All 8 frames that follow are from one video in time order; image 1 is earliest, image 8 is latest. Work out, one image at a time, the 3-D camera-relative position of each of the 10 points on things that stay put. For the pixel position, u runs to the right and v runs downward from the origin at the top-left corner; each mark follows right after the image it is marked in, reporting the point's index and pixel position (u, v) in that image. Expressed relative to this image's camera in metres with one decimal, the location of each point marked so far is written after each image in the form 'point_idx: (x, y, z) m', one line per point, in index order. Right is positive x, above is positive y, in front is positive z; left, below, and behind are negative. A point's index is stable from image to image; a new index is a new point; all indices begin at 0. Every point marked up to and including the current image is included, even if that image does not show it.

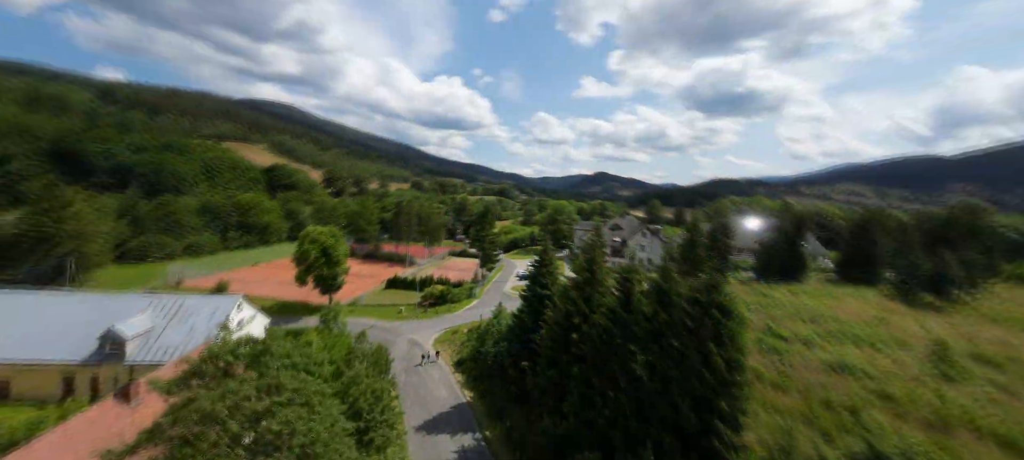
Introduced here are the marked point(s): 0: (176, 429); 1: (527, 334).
0: (-5.5, -3.3, +5.8) m
1: (+0.7, -5.1, +16.3) m
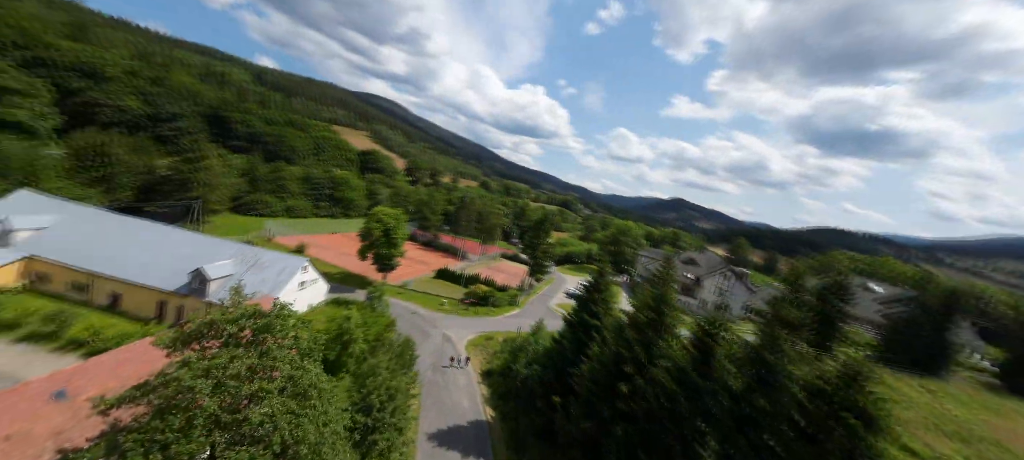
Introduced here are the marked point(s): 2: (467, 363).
0: (-5.4, -2.6, +5.4) m
1: (+2.3, -5.7, +14.5) m
2: (-2.5, -7.3, +19.3) m
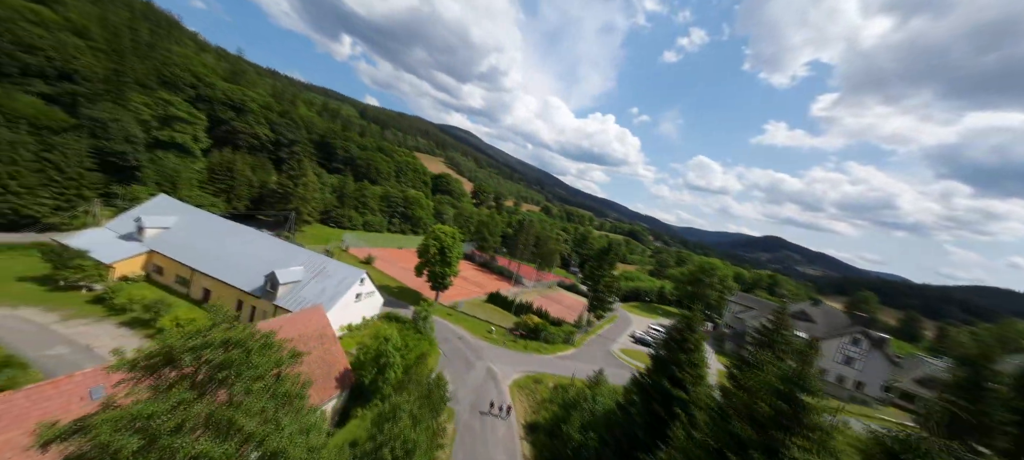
0: (-5.1, -2.5, +4.1) m
1: (+4.0, -6.8, +11.2) m
2: (+0.1, -8.5, +16.8) m
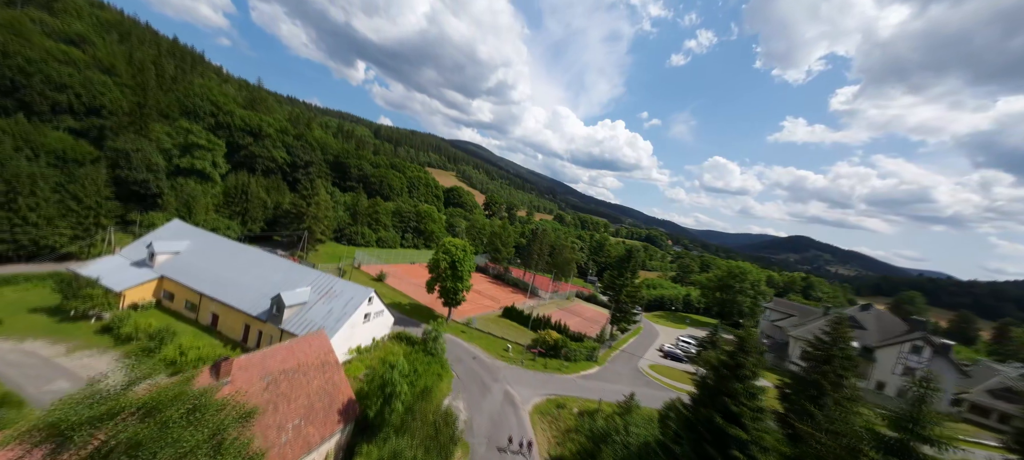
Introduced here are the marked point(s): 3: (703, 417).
0: (-5.0, -2.7, +2.8) m
1: (+4.6, -6.9, +9.3) m
2: (+1.1, -9.0, +15.0) m
3: (+5.7, -5.7, +10.5) m
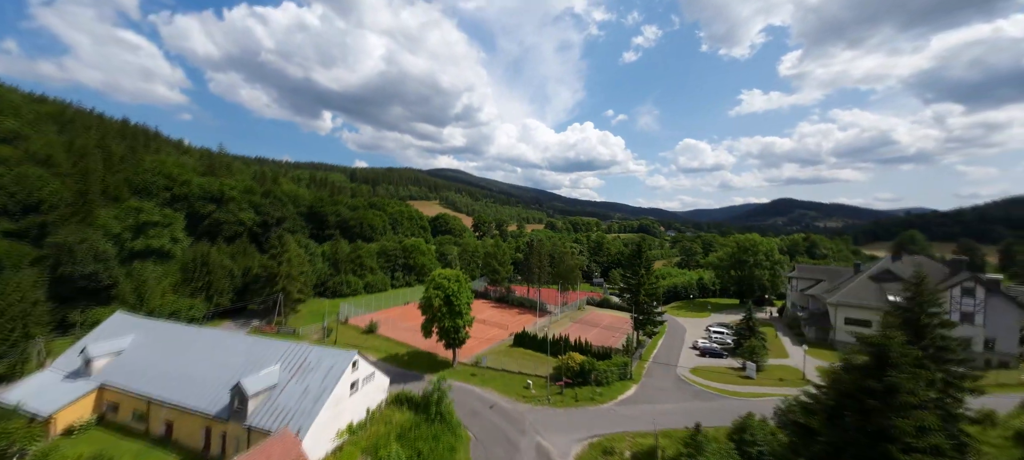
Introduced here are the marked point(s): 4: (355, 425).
0: (-4.3, -3.7, -0.8) m
1: (+5.8, -6.2, +5.8) m
2: (+2.6, -9.2, +11.3) m
3: (+6.7, -4.9, +7.0) m
4: (-7.7, -9.7, +17.3) m
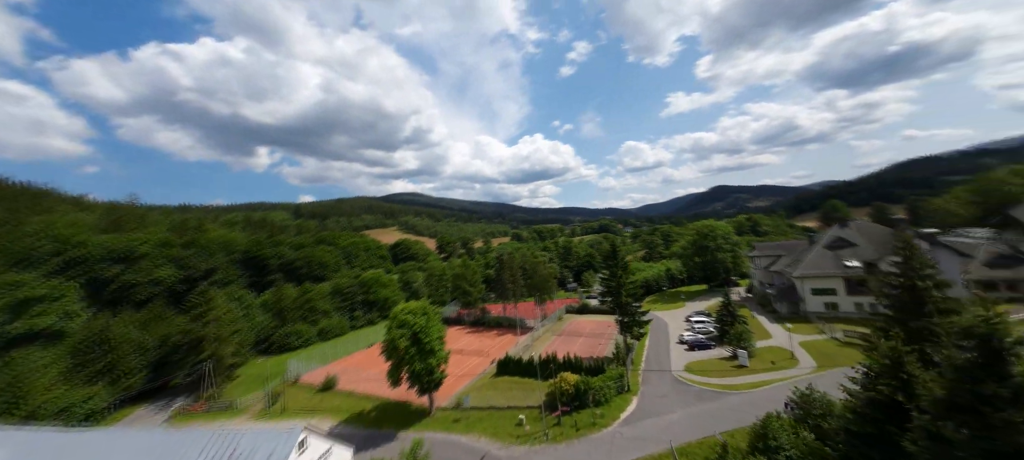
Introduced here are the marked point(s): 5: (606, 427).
0: (-3.3, -4.0, -3.8) m
1: (+6.3, -5.6, +3.7) m
2: (+3.0, -9.2, +8.7) m
3: (+6.8, -4.2, +5.0) m
4: (-7.7, -11.3, +13.6) m
5: (+5.2, -10.4, +19.0) m
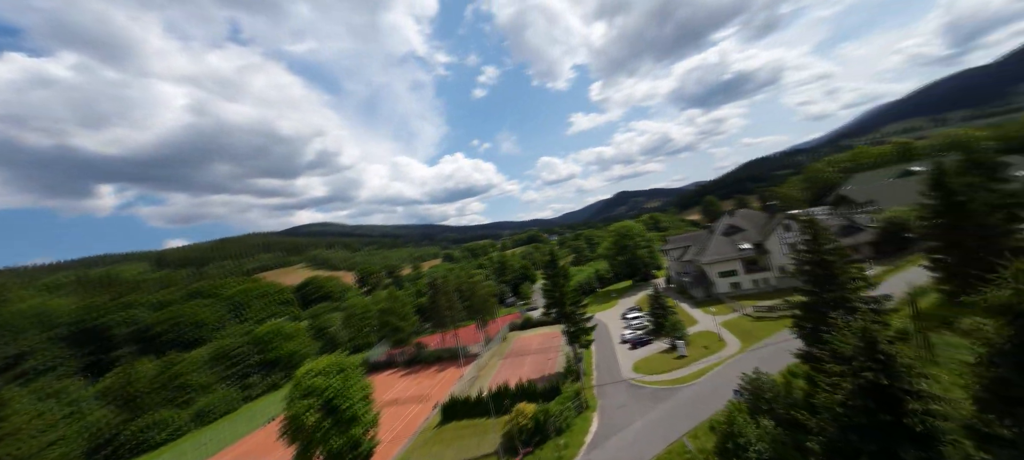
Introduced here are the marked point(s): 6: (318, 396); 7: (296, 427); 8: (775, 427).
0: (-1.5, -3.9, -7.2) m
1: (+6.5, -4.9, +2.0) m
2: (+2.8, -9.1, +6.2) m
3: (+6.7, -3.5, +3.5) m
4: (-8.4, -12.6, +8.8) m
5: (+3.0, -10.7, +16.6) m
6: (-9.0, -7.3, +16.4) m
7: (-9.7, -8.7, +16.2) m
8: (+13.0, -9.8, +17.4) m
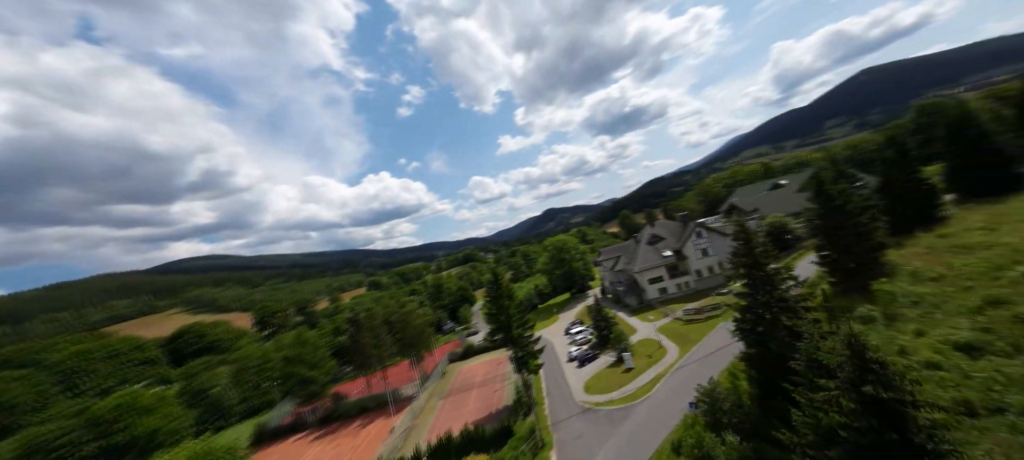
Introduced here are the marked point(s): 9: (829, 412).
0: (+0.6, -3.3, -10.3) m
1: (+6.9, -4.4, +0.2) m
2: (+2.7, -9.1, +3.4) m
3: (+6.7, -3.2, +1.7) m
4: (-8.6, -13.3, +3.6) m
5: (+1.1, -11.3, +13.6) m
6: (-10.8, -8.4, +11.3) m
7: (-11.4, -9.8, +10.9) m
8: (+10.7, -9.9, +16.3) m
9: (+8.9, -5.1, +9.8) m
